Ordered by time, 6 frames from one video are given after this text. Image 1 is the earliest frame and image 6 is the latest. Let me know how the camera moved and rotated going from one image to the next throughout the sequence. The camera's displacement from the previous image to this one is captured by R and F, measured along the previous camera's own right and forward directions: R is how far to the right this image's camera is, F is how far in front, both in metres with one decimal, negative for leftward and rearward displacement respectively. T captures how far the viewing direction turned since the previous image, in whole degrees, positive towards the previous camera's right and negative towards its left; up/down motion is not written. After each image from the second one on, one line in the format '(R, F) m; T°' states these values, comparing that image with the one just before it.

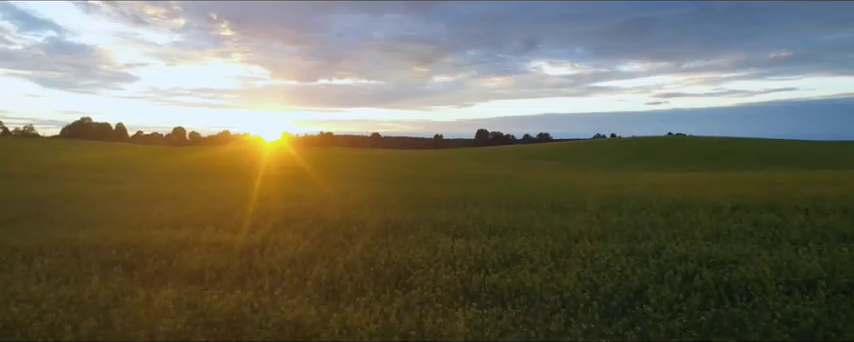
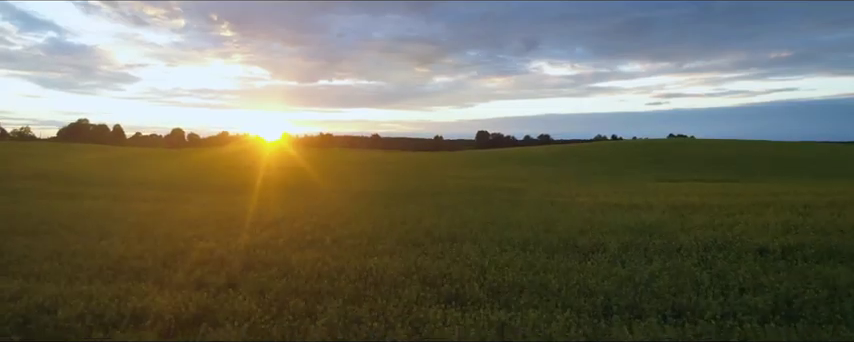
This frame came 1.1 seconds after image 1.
(+0.1, +0.9) m; 0°
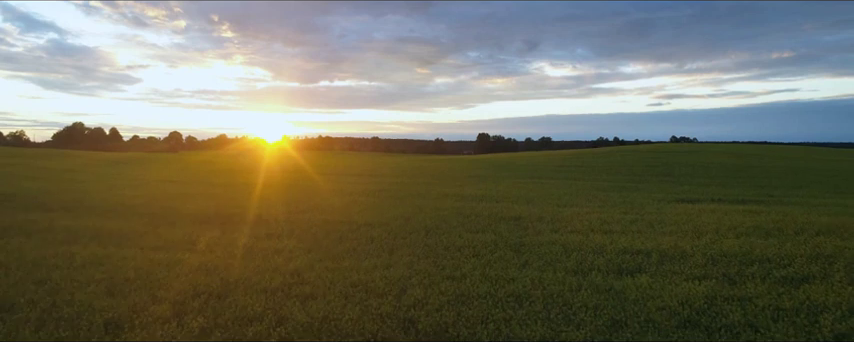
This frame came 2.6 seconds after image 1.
(+0.1, +1.5) m; 0°
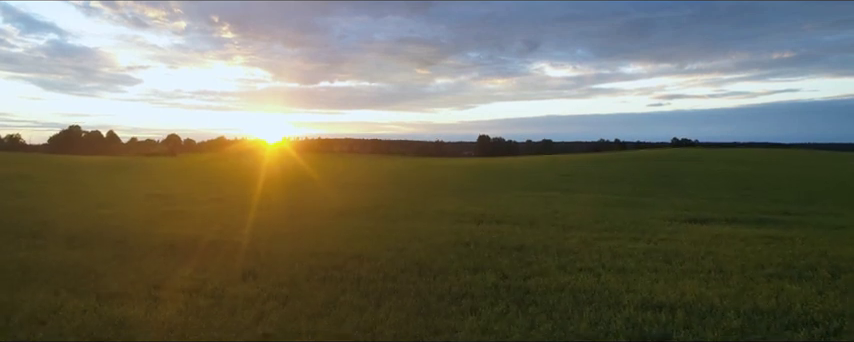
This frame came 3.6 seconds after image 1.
(+0.1, +1.0) m; 0°
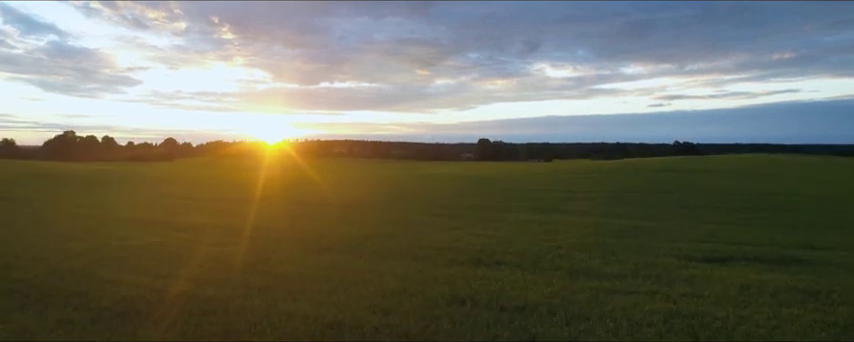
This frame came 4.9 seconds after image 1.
(+0.1, +1.3) m; 0°
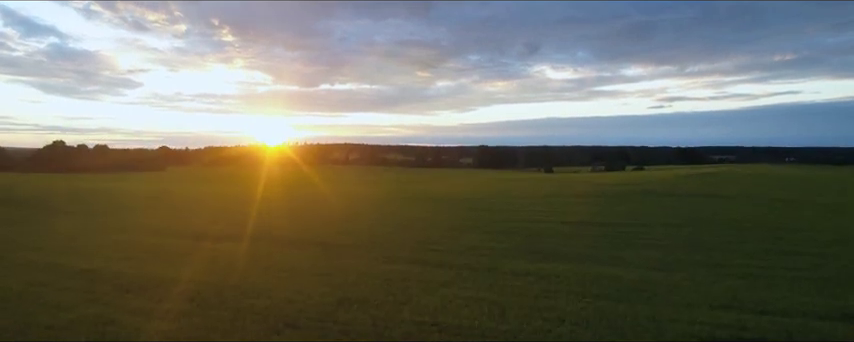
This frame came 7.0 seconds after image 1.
(+0.5, +2.2) m; 0°
